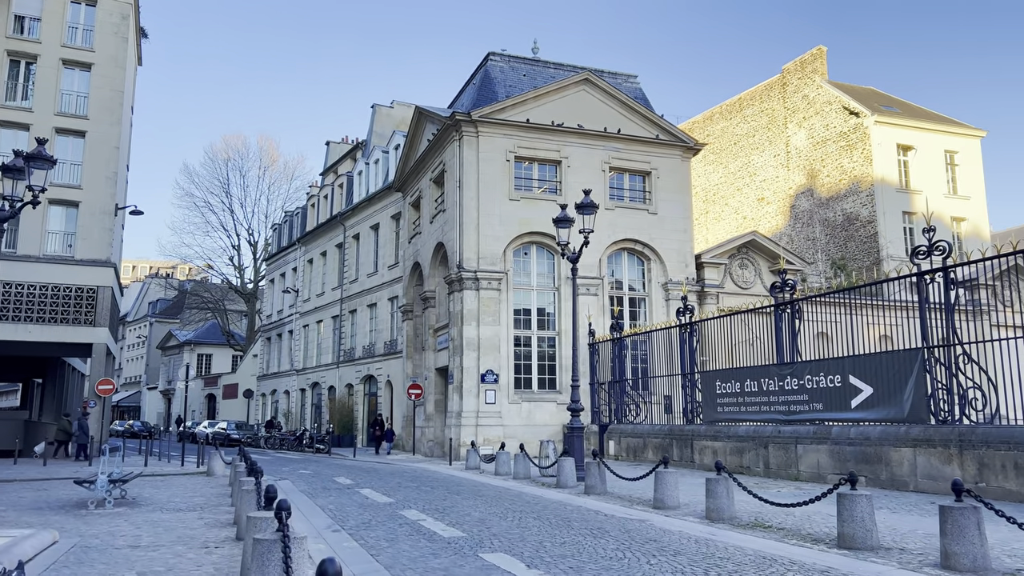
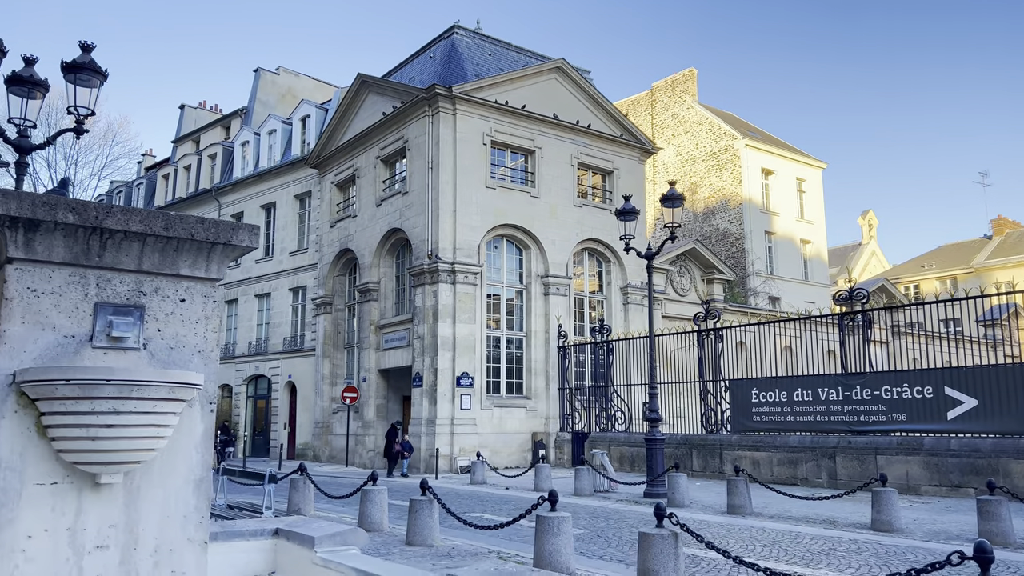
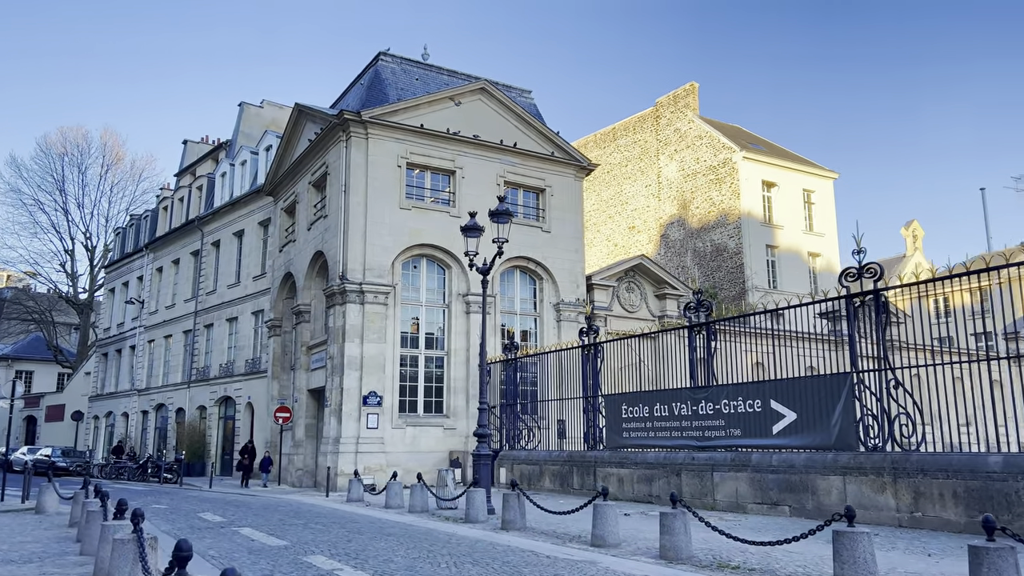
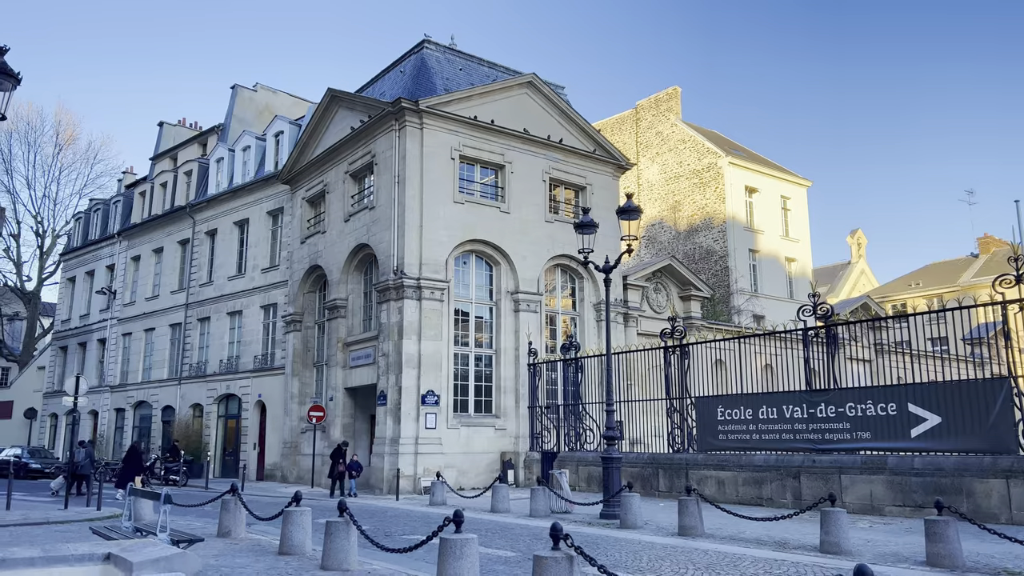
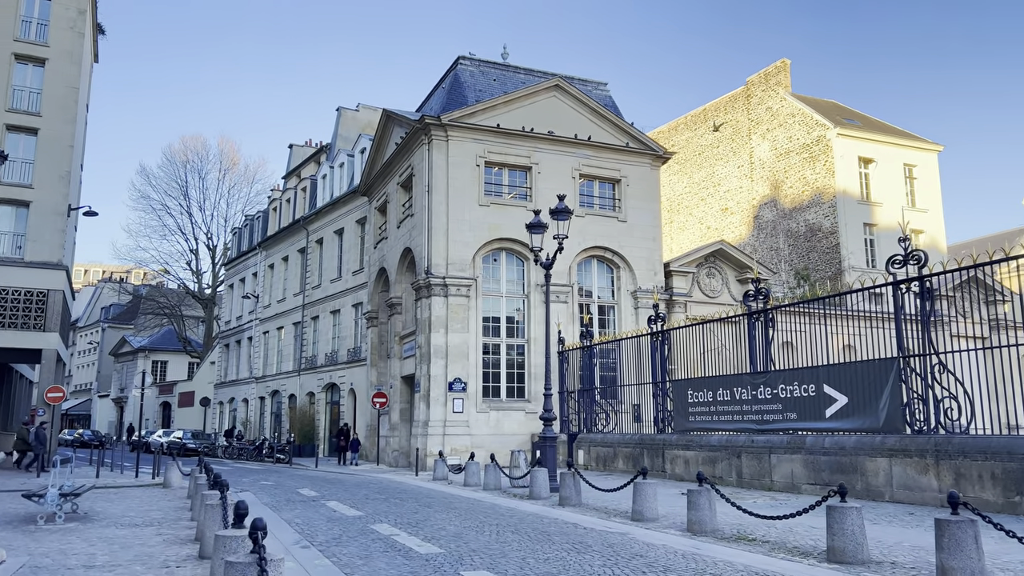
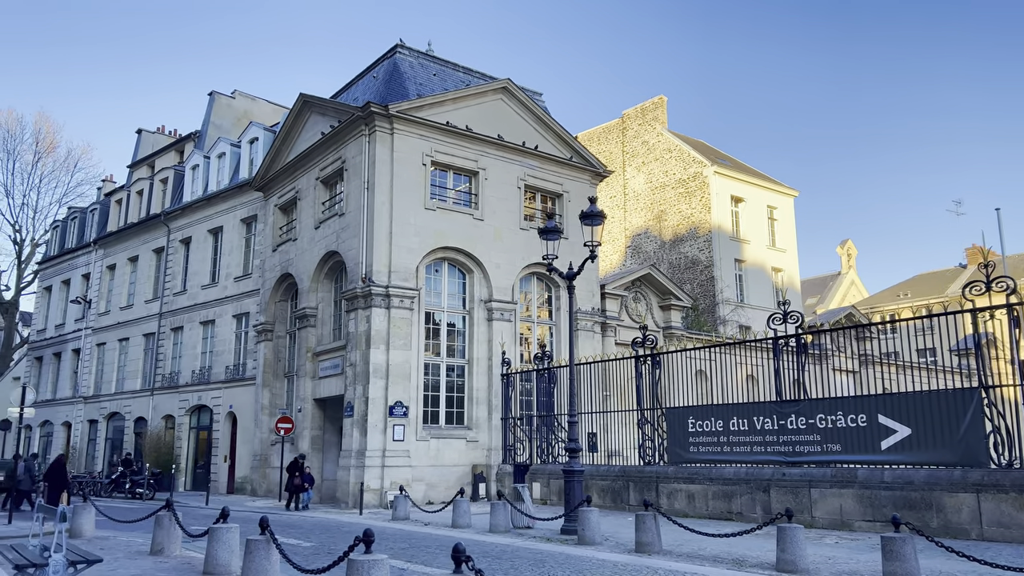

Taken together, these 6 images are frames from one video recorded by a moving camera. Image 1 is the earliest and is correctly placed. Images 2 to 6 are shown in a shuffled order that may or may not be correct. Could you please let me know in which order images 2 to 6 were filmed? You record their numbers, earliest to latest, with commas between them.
5, 3, 6, 4, 2
